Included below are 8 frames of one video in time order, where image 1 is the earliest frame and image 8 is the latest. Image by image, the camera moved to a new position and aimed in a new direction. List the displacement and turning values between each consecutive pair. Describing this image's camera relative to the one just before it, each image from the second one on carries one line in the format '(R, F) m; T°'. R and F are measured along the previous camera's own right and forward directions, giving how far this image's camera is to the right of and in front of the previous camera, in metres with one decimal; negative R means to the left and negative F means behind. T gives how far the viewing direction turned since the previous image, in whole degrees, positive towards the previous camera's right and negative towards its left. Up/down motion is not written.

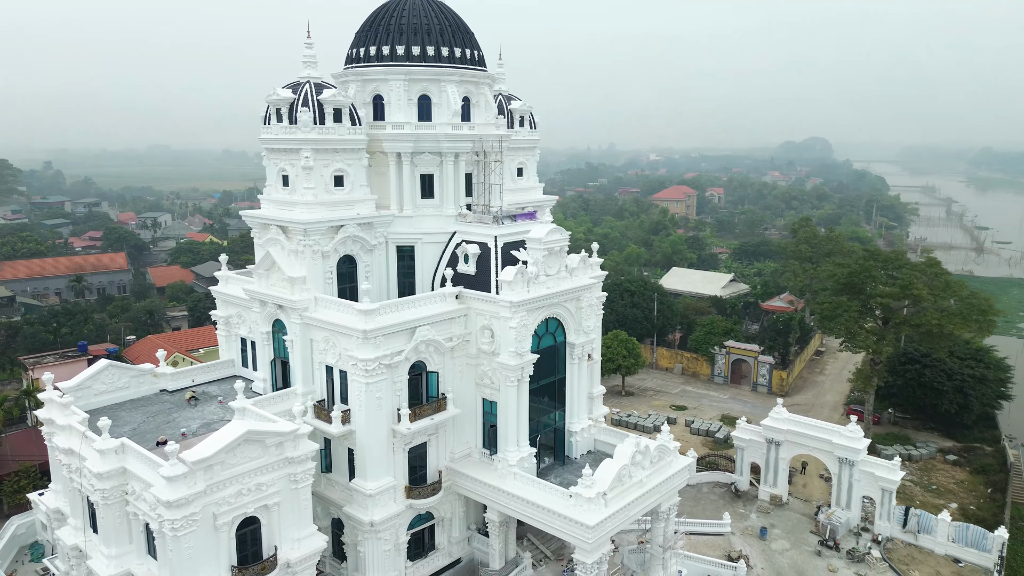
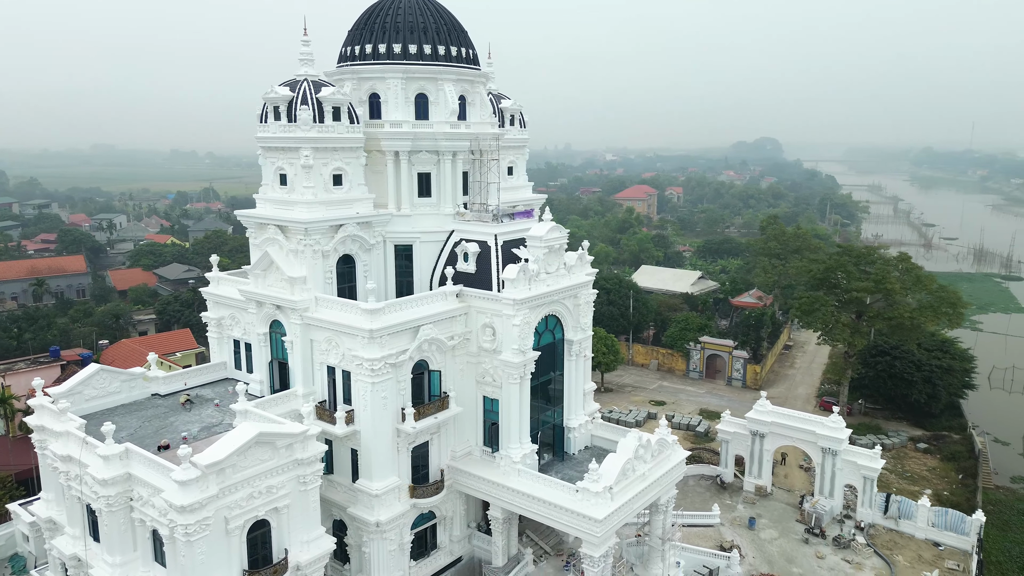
(-1.2, -0.1) m; +3°
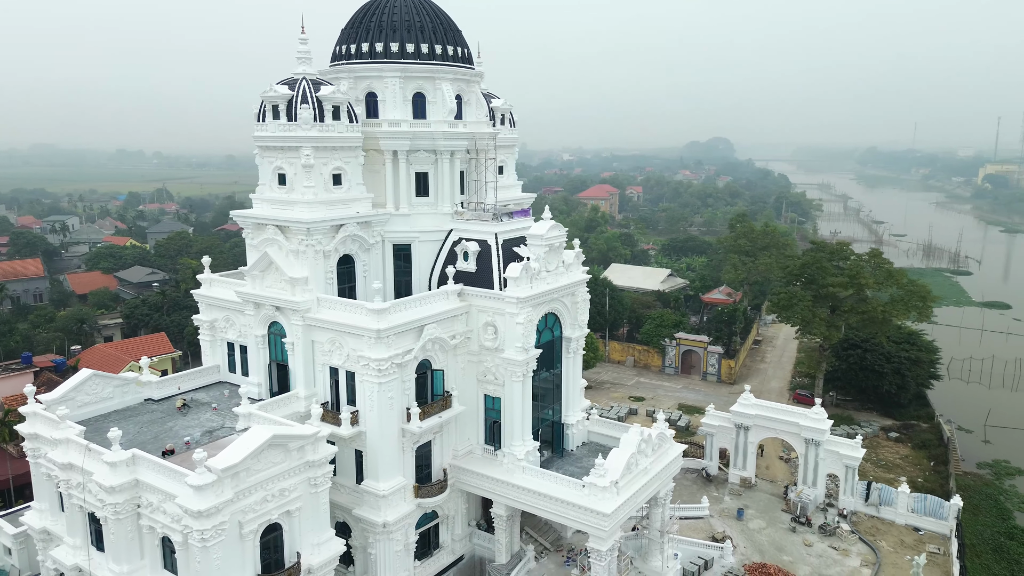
(-1.2, -0.1) m; +3°
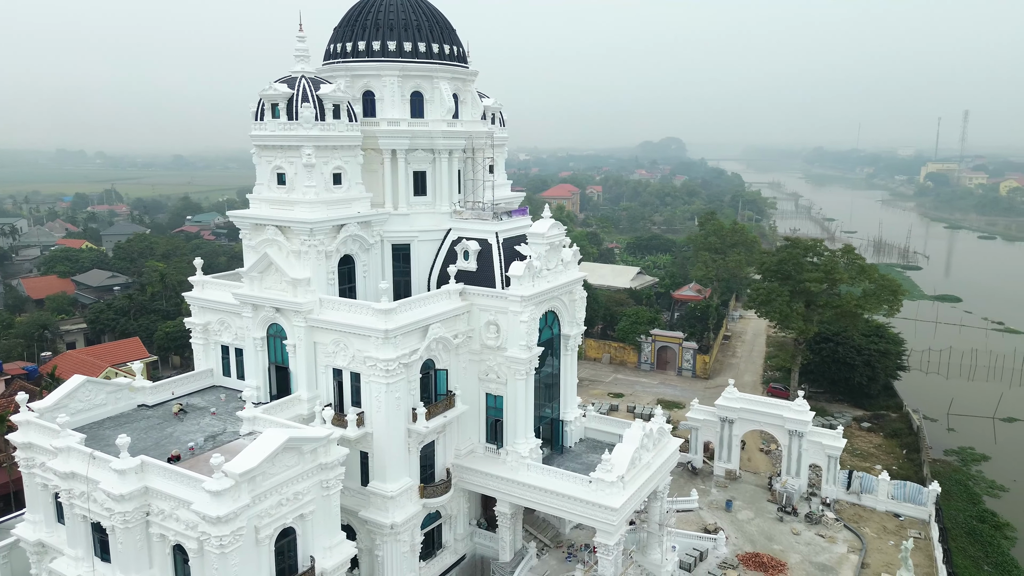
(-1.2, 0.0) m; +3°
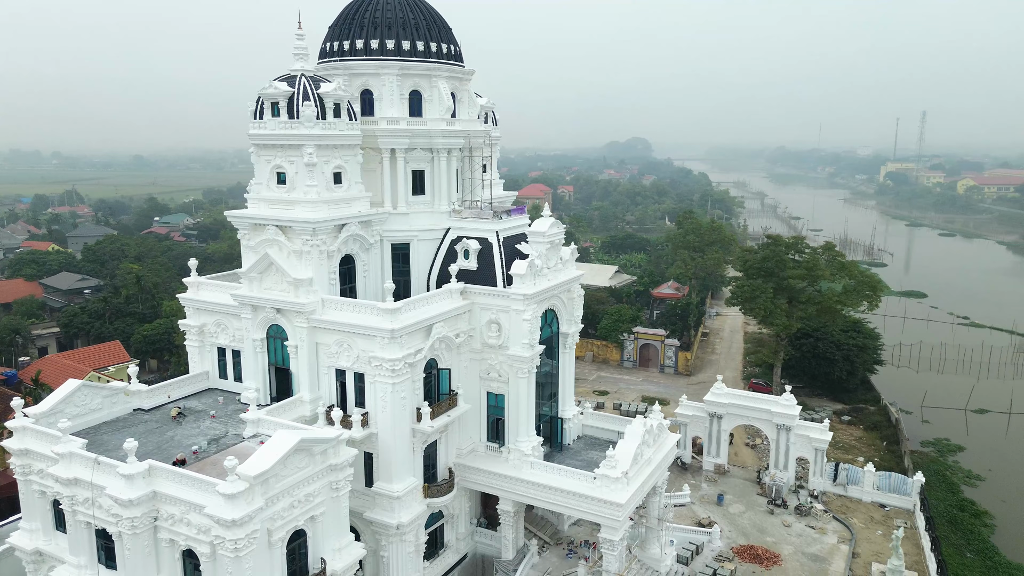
(-0.9, 0.0) m; +2°
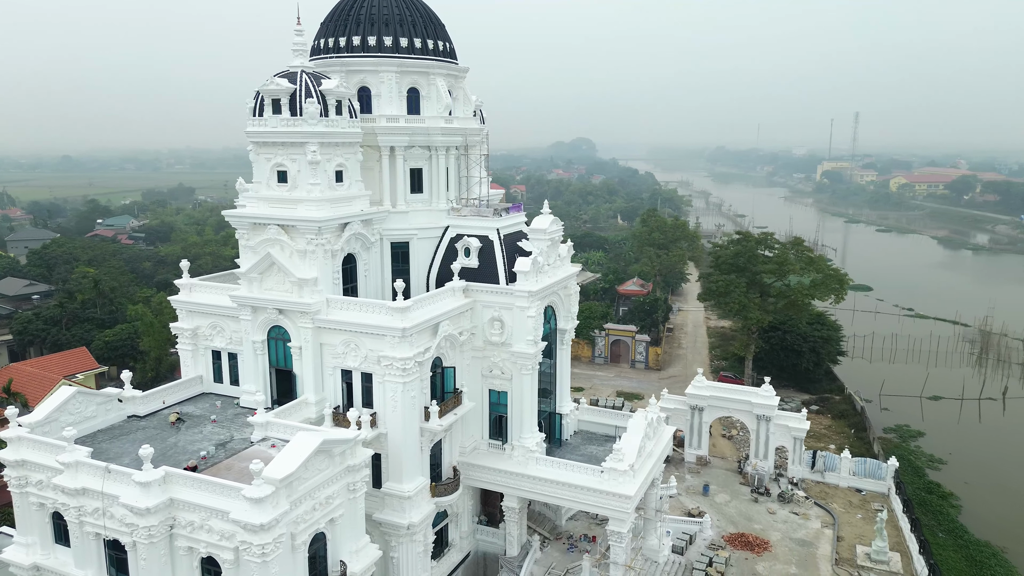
(-1.5, 0.0) m; +4°
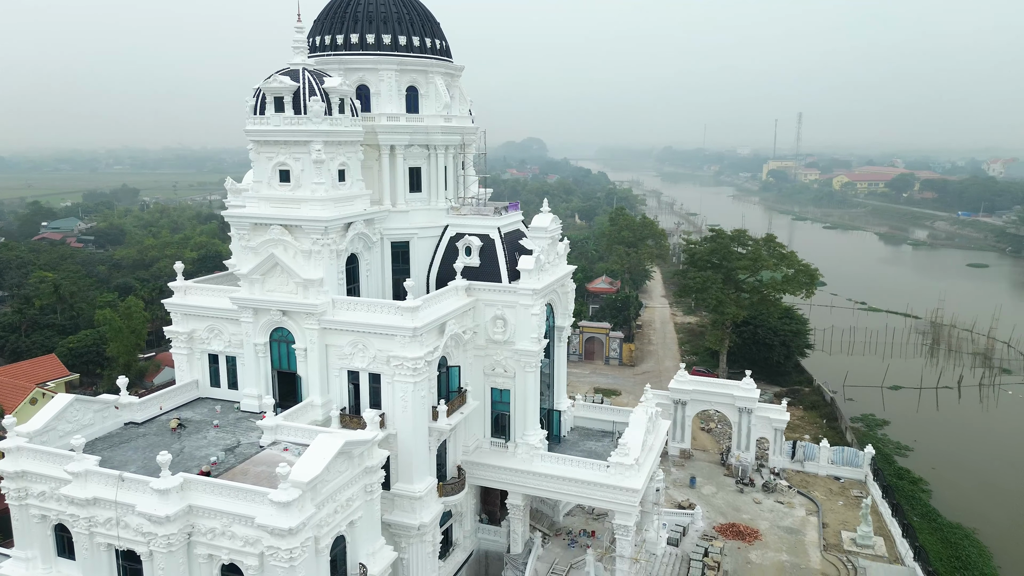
(-1.4, -0.1) m; +3°
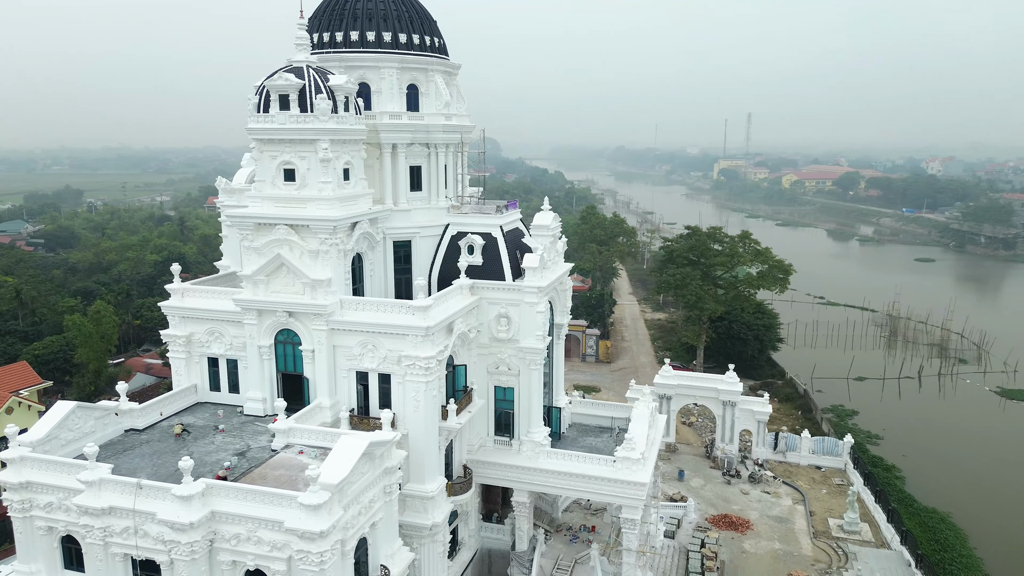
(-1.4, 0.0) m; +3°
